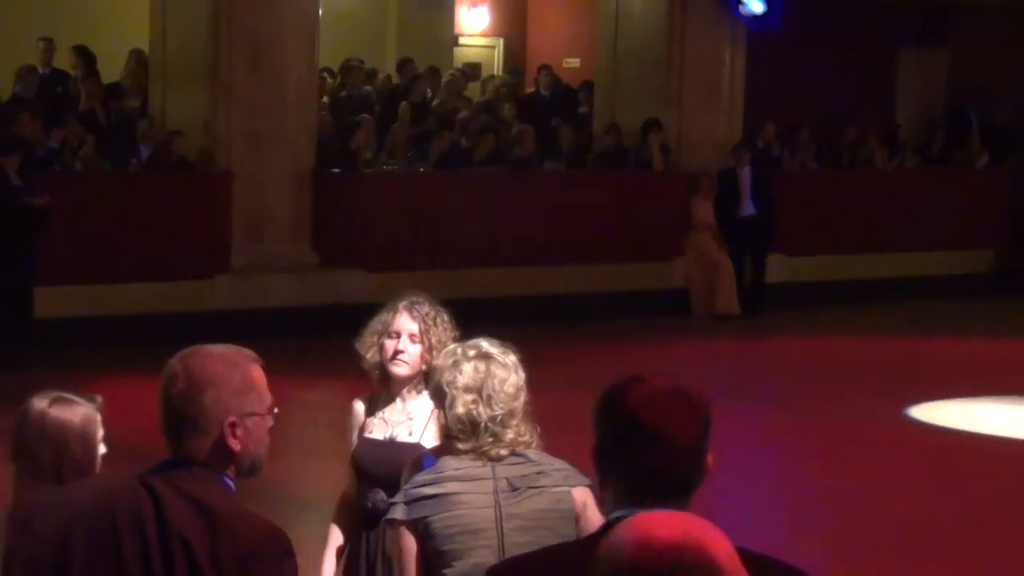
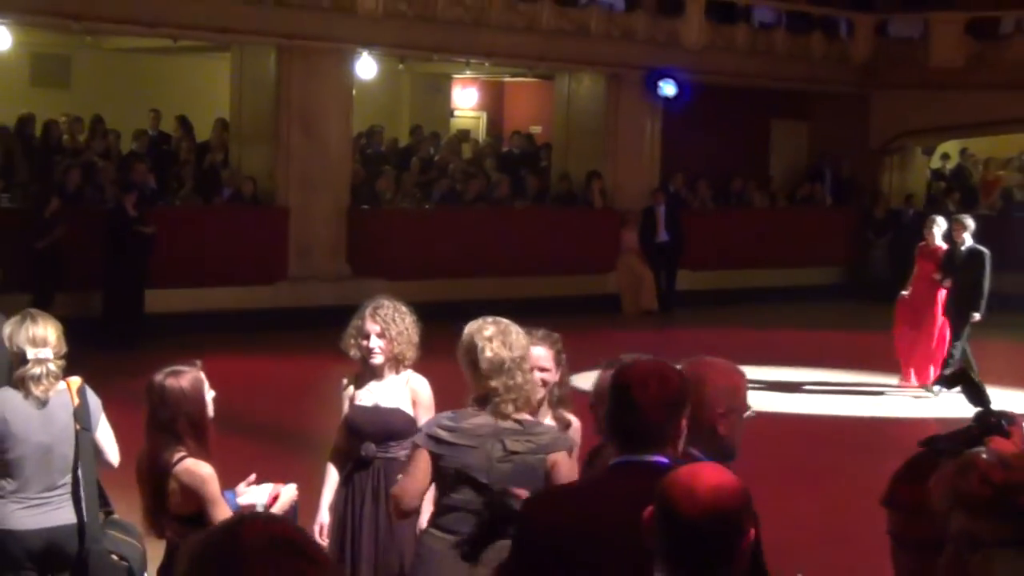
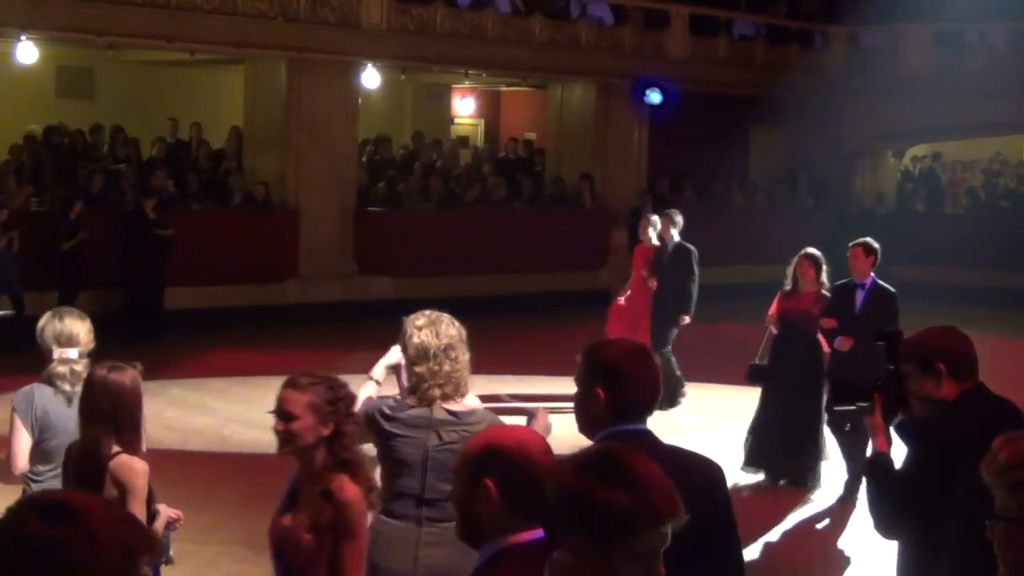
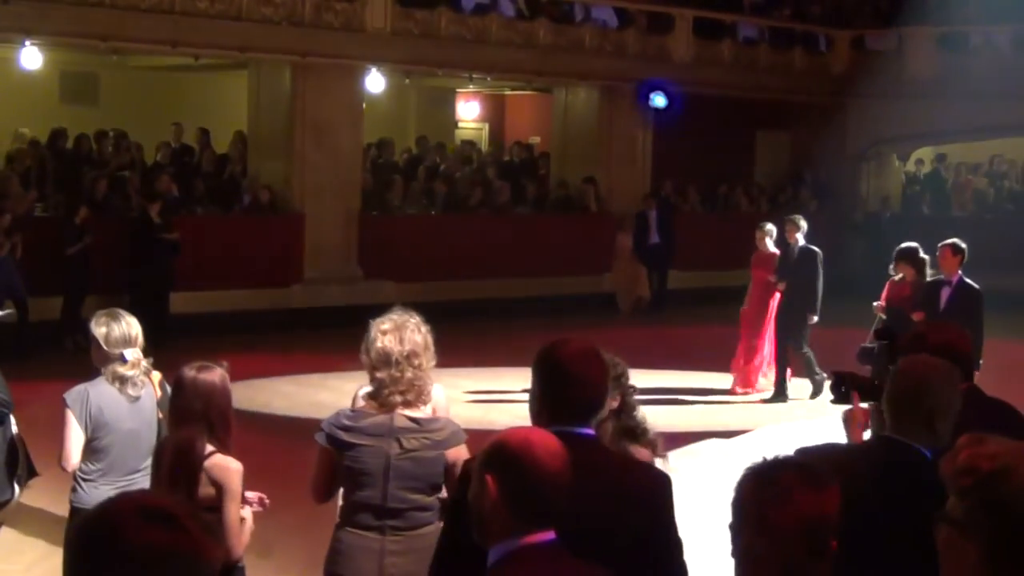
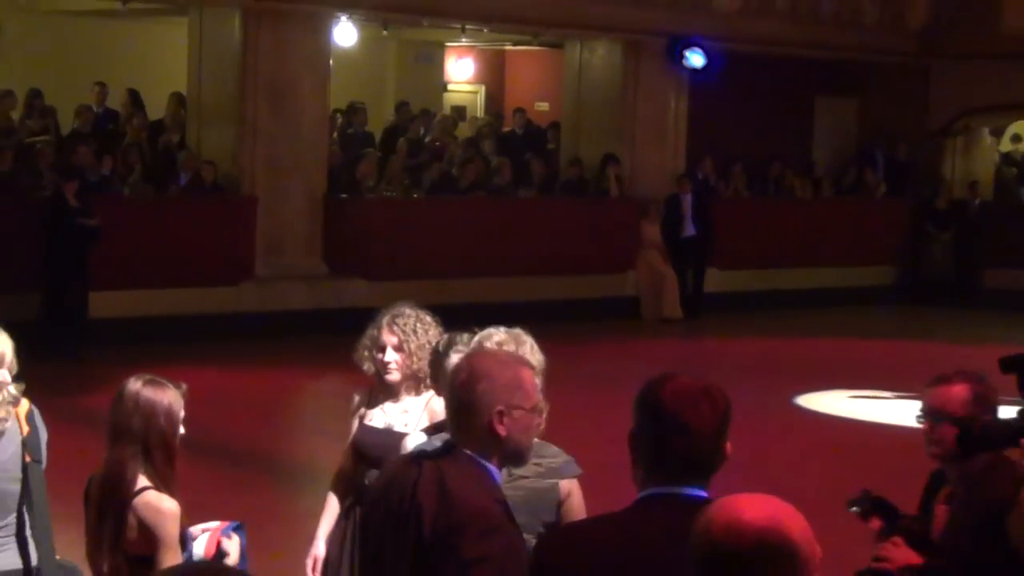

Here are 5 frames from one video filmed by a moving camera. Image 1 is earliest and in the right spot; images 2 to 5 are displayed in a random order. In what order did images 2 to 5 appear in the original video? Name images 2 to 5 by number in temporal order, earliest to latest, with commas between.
5, 2, 4, 3
